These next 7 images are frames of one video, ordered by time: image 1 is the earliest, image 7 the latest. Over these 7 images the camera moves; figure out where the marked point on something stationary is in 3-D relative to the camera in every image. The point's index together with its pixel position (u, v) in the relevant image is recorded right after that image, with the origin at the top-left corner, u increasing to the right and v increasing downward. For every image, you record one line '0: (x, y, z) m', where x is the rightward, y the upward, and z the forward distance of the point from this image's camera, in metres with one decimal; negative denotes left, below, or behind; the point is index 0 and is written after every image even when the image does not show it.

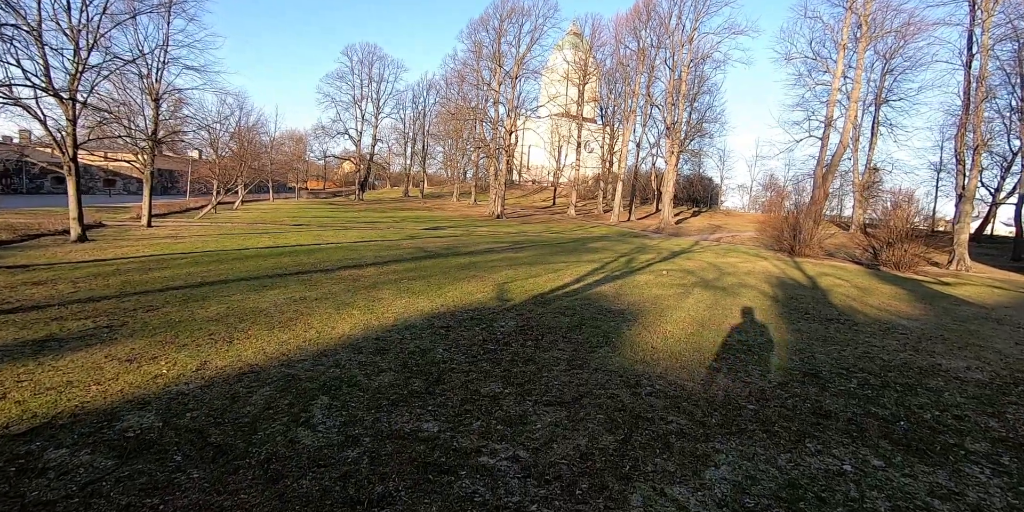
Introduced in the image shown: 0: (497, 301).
0: (-0.2, -0.7, +7.3) m
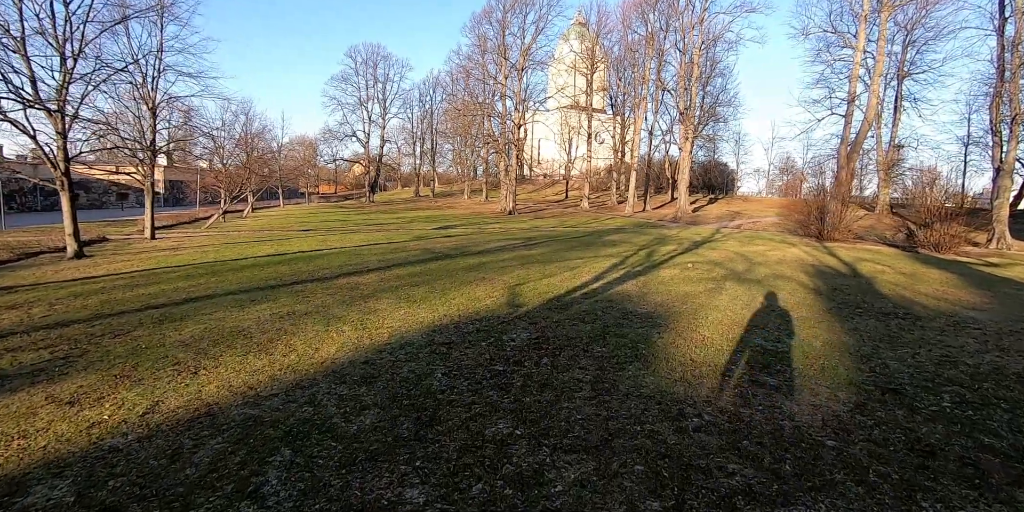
0: (-0.1, -0.7, +6.5) m
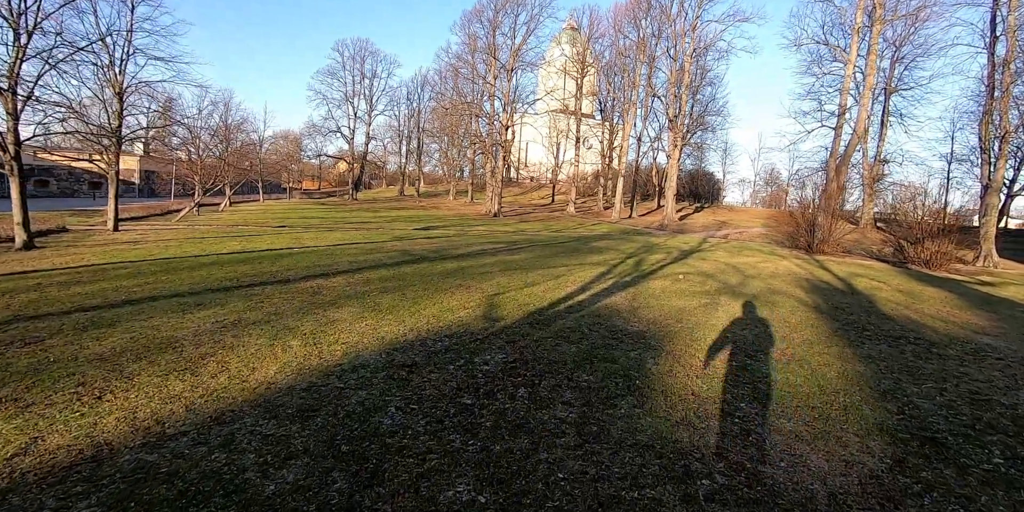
0: (-0.4, -0.8, +5.8) m
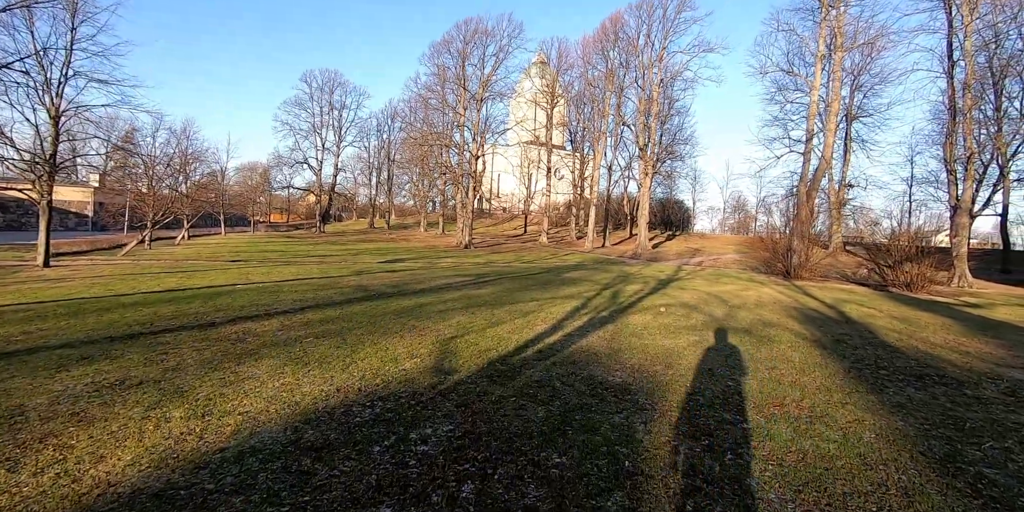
0: (-0.8, -1.2, +4.6) m
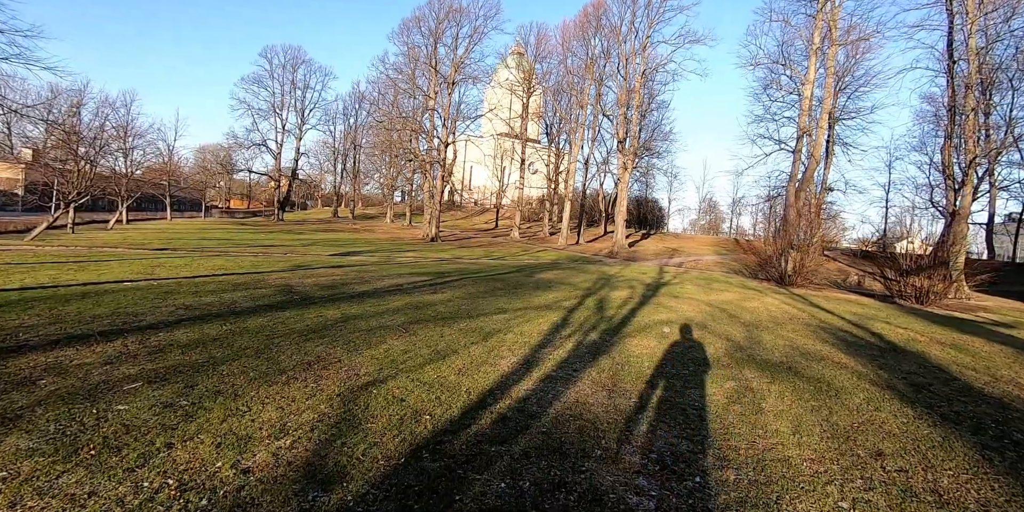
0: (-1.1, -1.2, +2.4) m
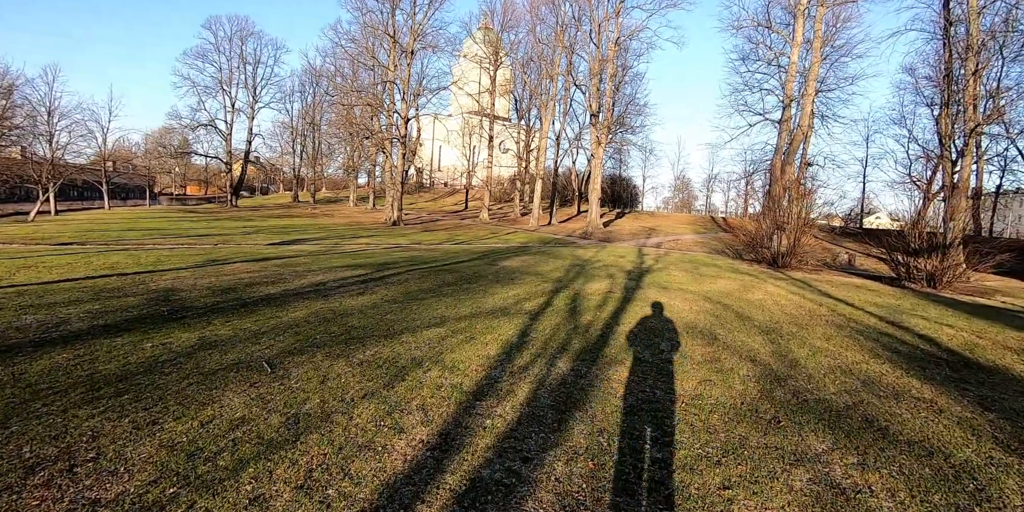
0: (-1.5, -1.3, +0.3) m
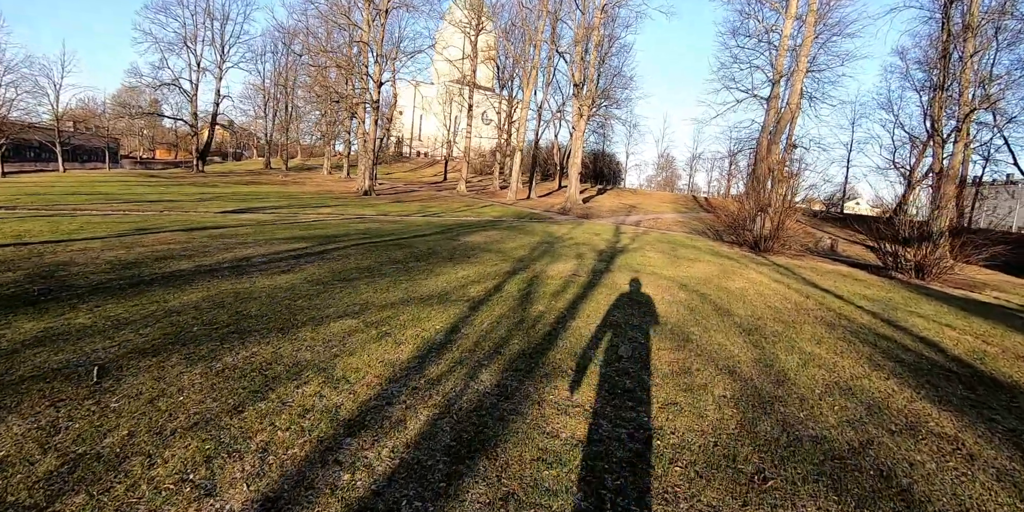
0: (-2.0, -1.3, -0.7) m
